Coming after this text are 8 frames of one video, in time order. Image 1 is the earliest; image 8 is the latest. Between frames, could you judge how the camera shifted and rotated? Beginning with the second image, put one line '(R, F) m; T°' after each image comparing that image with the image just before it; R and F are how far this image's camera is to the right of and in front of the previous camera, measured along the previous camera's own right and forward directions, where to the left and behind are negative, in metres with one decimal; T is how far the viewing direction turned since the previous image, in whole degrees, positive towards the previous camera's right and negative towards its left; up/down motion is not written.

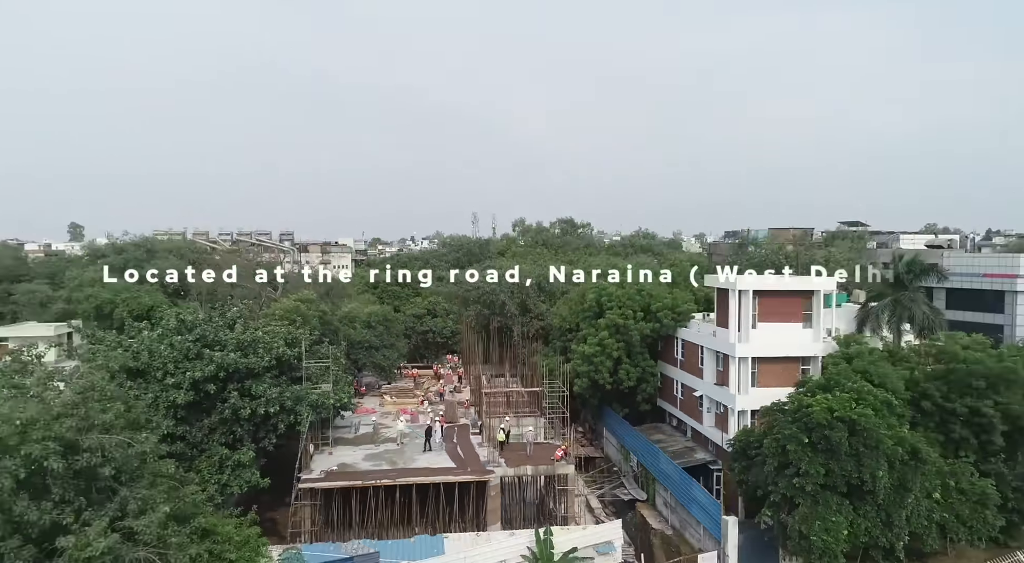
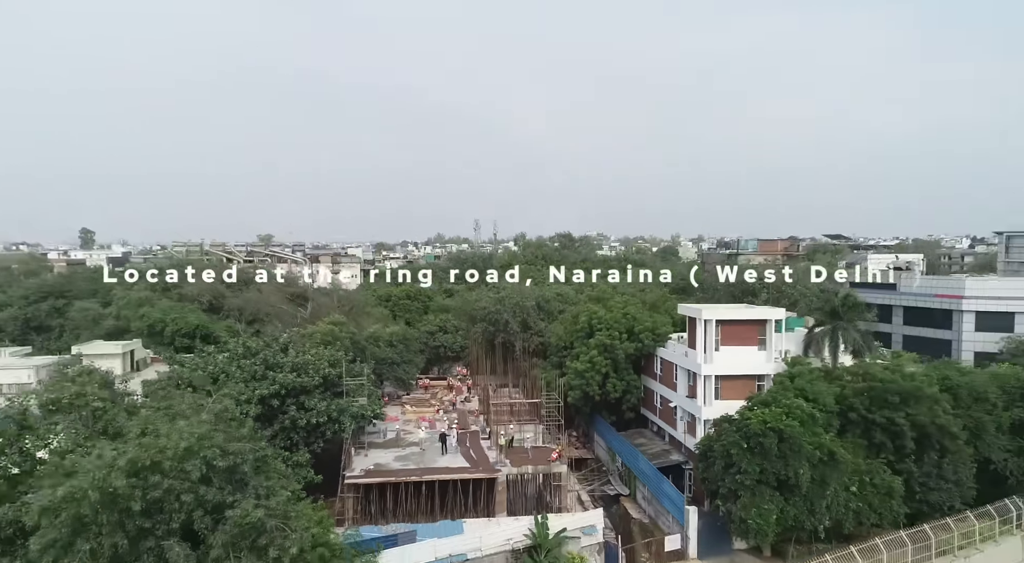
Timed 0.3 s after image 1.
(0.0, -1.3) m; 0°
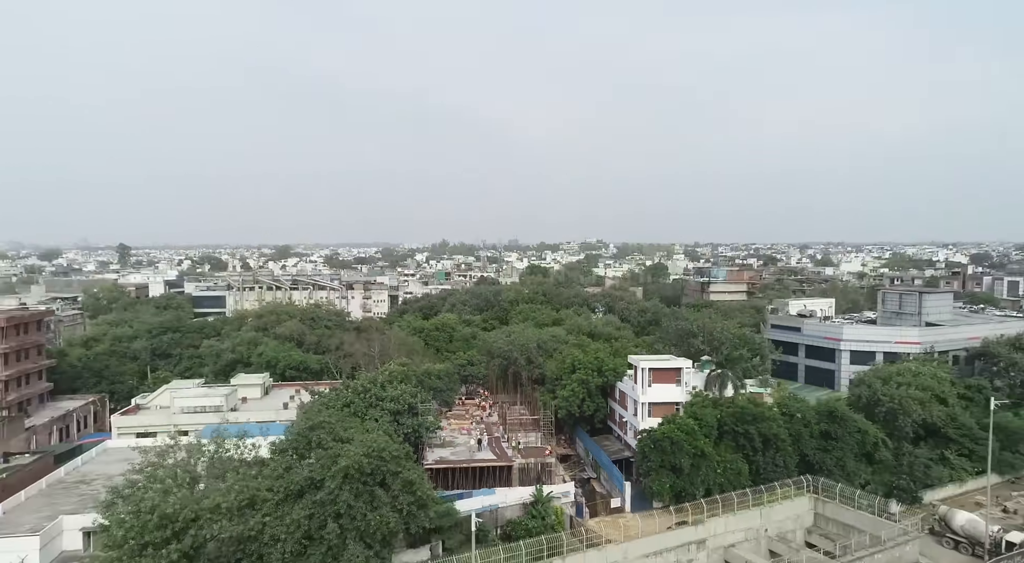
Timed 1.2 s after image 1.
(-0.2, -4.6) m; 0°
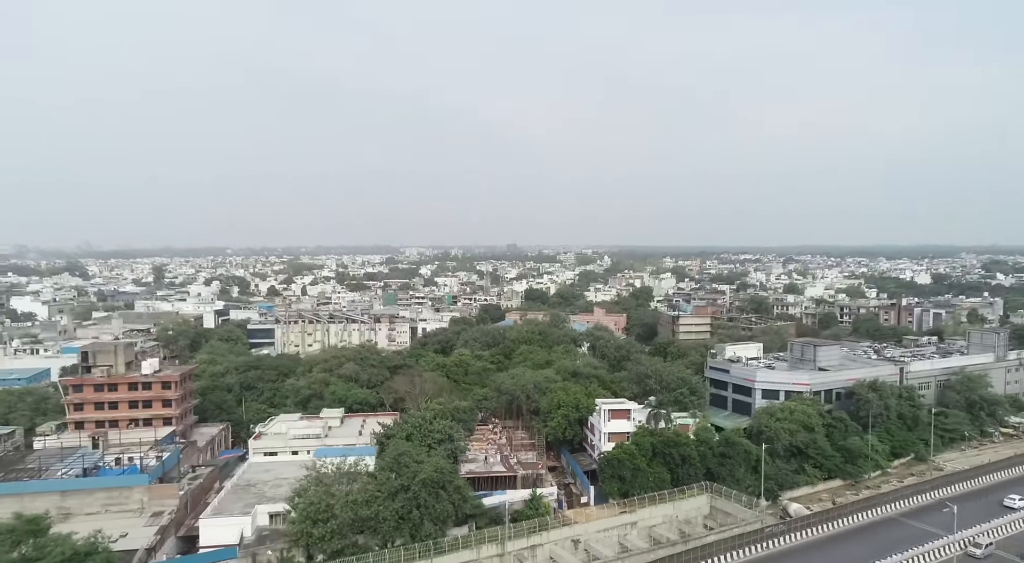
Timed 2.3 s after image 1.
(-0.2, -5.9) m; 0°
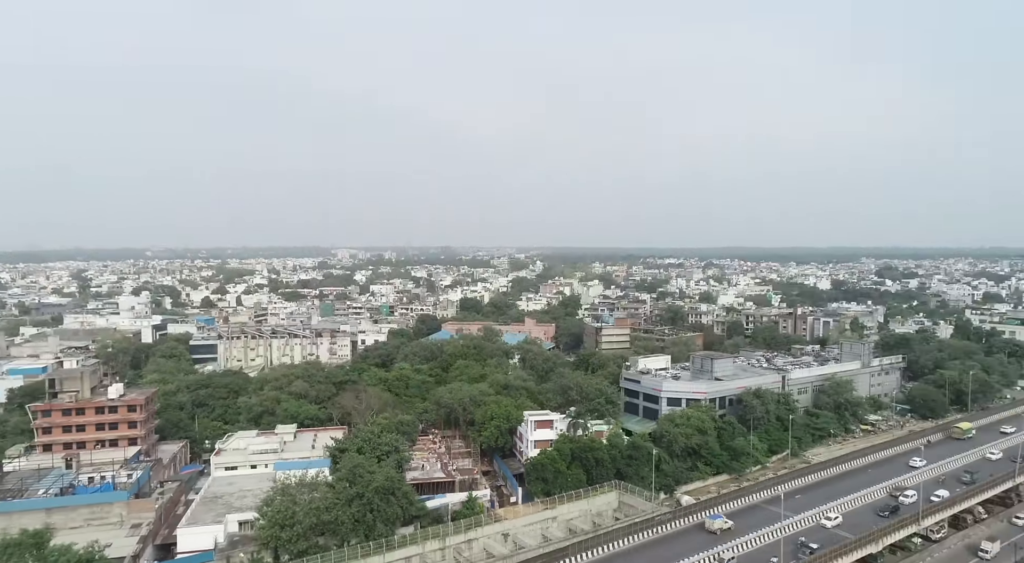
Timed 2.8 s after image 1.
(-0.1, -2.6) m; +6°
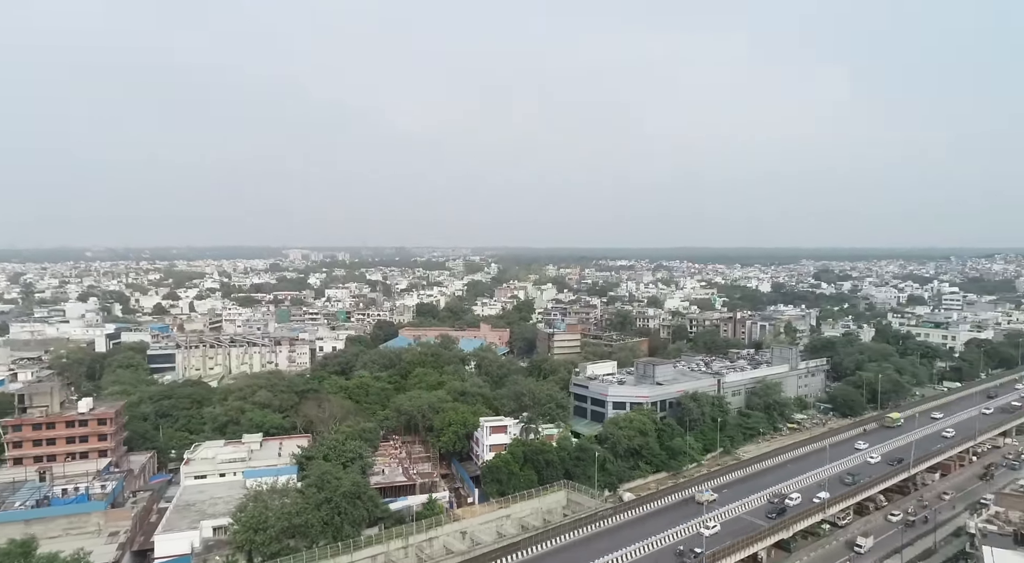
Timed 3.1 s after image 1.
(0.0, -1.5) m; +4°
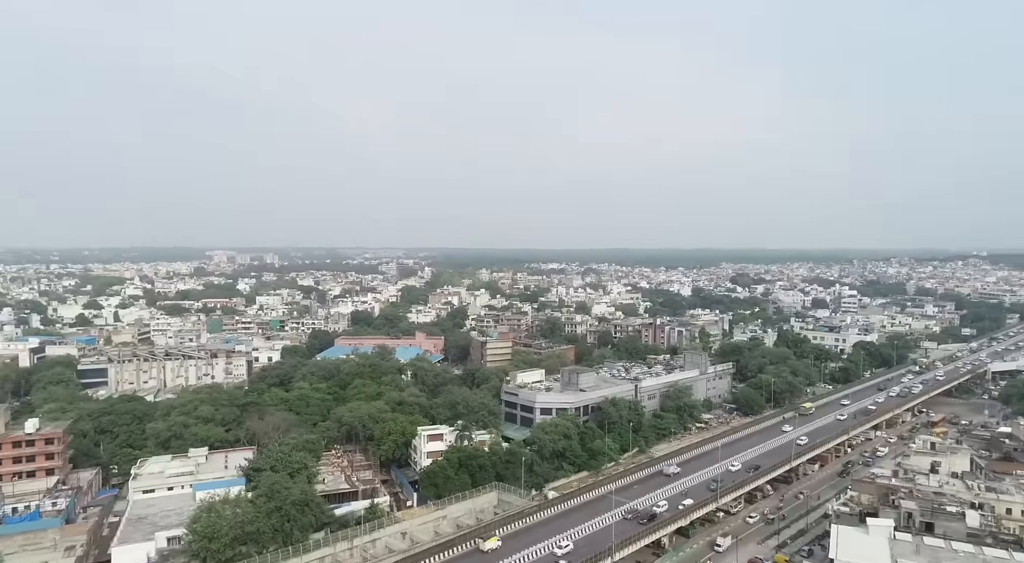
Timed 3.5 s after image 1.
(0.0, -2.0) m; +6°
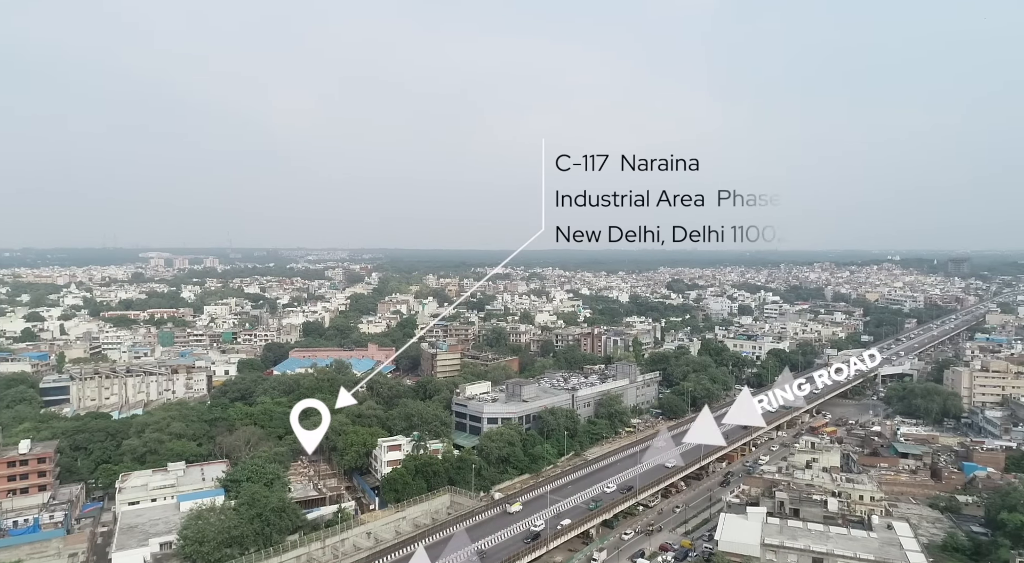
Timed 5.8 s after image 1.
(-0.2, -3.3) m; +5°
